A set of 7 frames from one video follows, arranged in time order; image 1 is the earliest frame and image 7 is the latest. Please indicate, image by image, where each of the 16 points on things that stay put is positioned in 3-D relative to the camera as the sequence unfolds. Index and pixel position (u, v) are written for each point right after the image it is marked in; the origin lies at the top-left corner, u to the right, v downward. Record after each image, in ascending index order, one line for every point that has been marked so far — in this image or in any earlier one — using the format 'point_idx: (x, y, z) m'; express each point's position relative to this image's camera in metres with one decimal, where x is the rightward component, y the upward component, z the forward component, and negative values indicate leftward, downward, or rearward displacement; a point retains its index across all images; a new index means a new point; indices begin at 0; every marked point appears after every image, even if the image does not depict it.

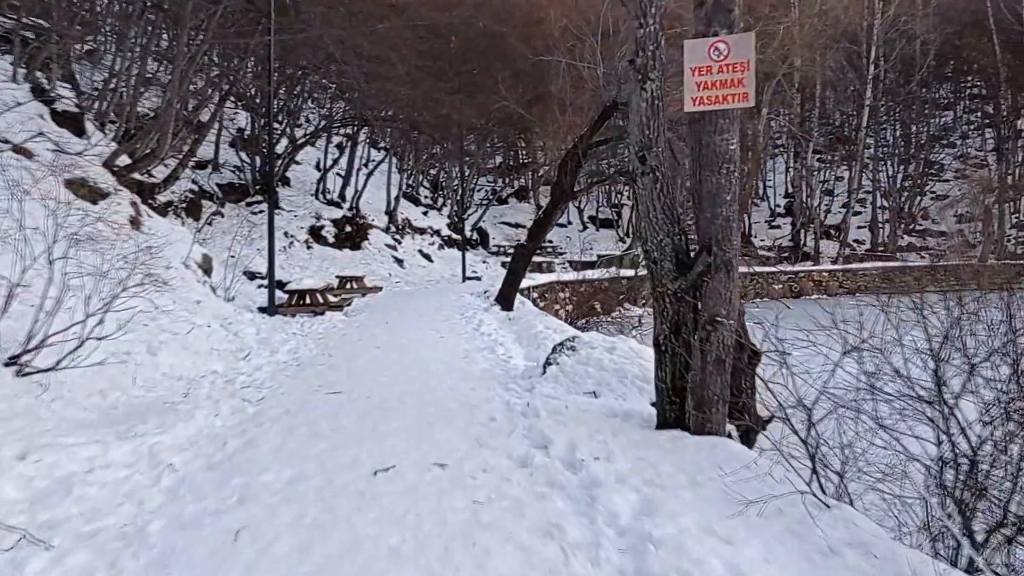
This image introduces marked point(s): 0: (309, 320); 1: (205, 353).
0: (-2.3, -0.4, +10.7) m
1: (-2.2, -0.5, +6.5) m
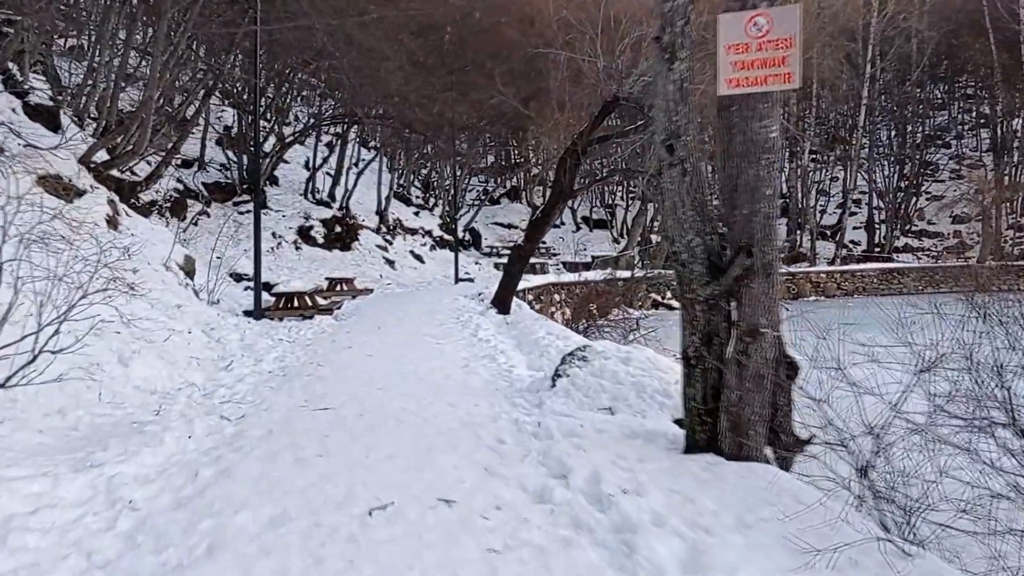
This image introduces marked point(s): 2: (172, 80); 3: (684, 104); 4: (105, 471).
0: (-2.4, -0.4, +10.2) m
1: (-2.1, -0.5, +6.0) m
2: (-4.7, +2.8, +12.6) m
3: (+0.7, +0.7, +3.7) m
4: (-1.4, -0.6, +3.2) m
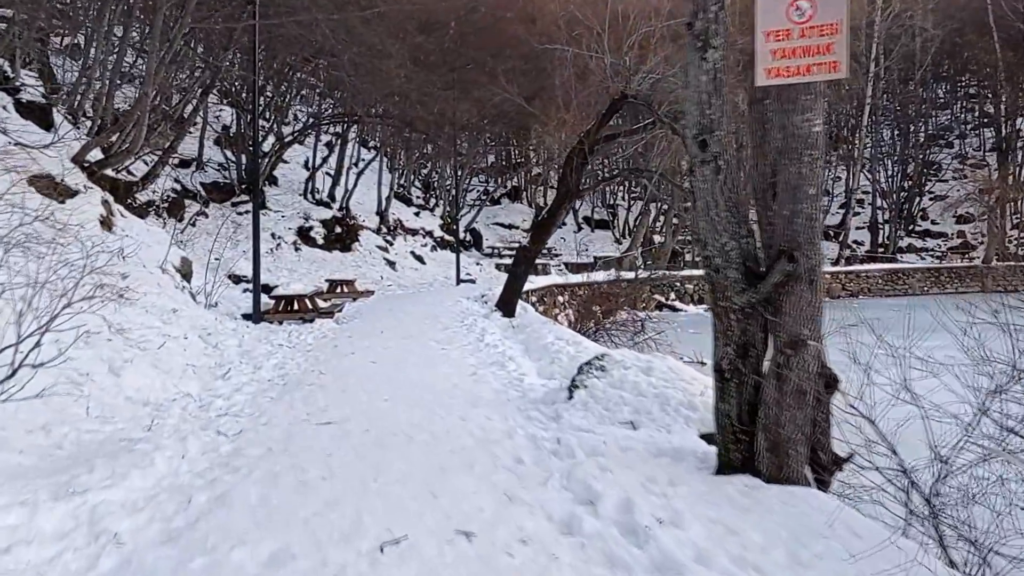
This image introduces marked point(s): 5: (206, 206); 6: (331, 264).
0: (-2.3, -0.4, +9.9) m
1: (-2.1, -0.5, +5.7) m
2: (-4.6, +2.8, +12.3) m
3: (+0.8, +0.7, +3.4) m
4: (-1.3, -0.7, +2.9) m
5: (-5.7, +1.5, +17.1) m
6: (-3.6, +0.5, +18.2) m
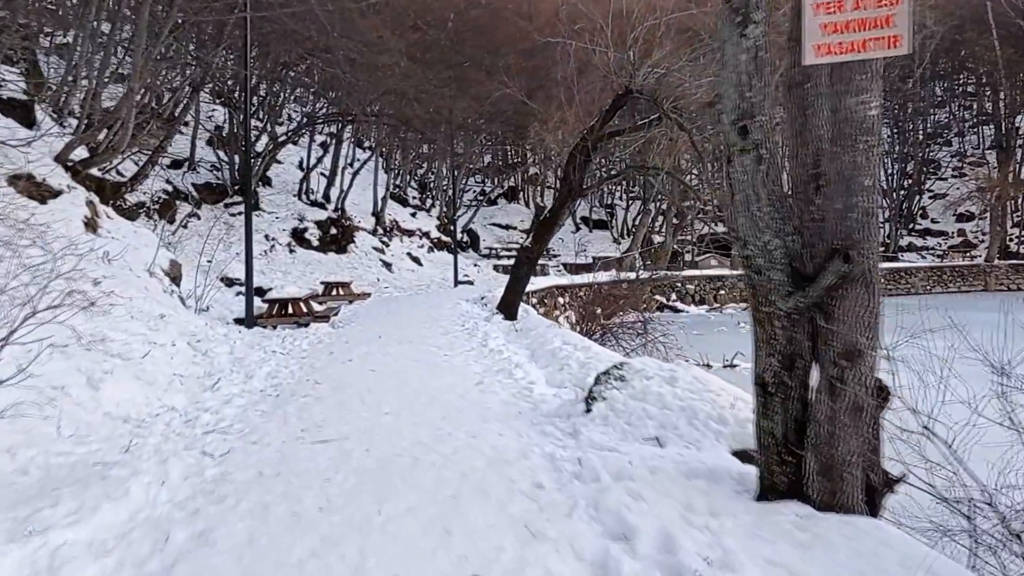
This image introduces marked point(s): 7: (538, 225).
0: (-2.3, -0.5, +9.5) m
1: (-2.0, -0.5, +5.3) m
2: (-4.6, +2.7, +11.9) m
3: (+0.8, +0.7, +3.0) m
4: (-1.3, -0.7, +2.5) m
5: (-5.7, +1.4, +16.7) m
6: (-3.6, +0.4, +17.8) m
7: (+0.3, +0.8, +11.2) m
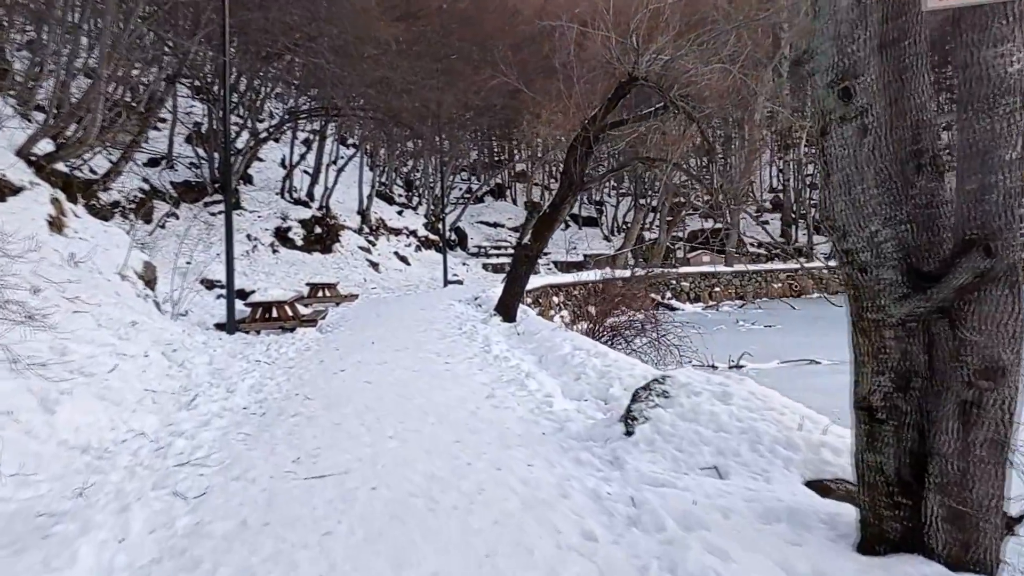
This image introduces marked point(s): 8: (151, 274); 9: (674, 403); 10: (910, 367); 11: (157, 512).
0: (-2.3, -0.5, +8.9) m
1: (-1.9, -0.6, +4.7) m
2: (-4.7, +2.7, +11.2) m
3: (+0.9, +0.7, +2.4) m
4: (-1.1, -0.7, +1.9) m
5: (-5.8, +1.4, +16.0) m
6: (-3.7, +0.4, +17.1) m
7: (+0.3, +0.8, +10.6) m
8: (-3.4, +0.1, +8.7) m
9: (+0.7, -0.5, +3.7) m
10: (+1.0, -0.2, +2.4) m
11: (-1.1, -0.7, +2.9) m
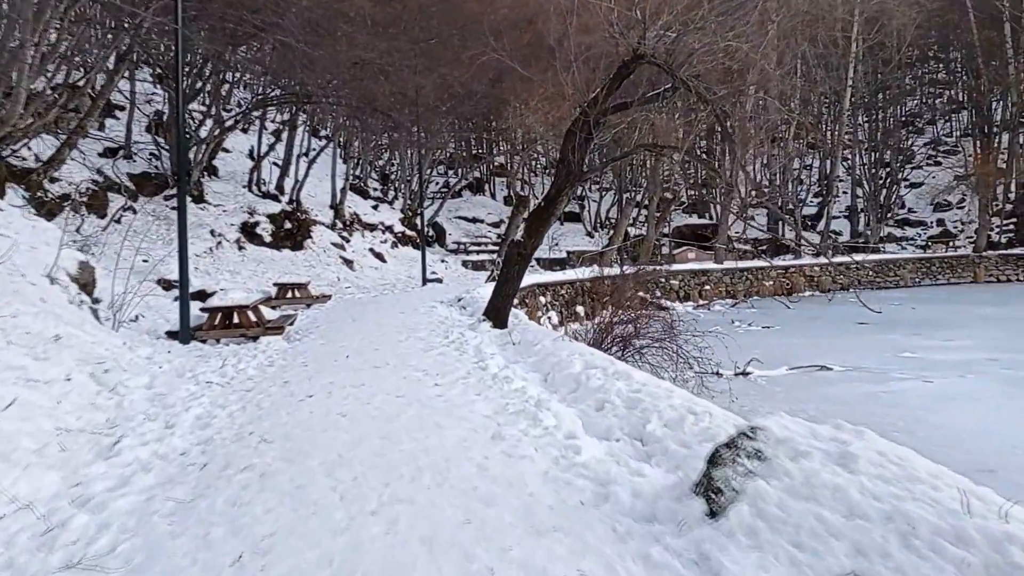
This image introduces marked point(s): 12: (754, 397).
0: (-2.3, -0.5, +7.7) m
1: (-1.9, -0.6, +3.5) m
2: (-4.8, +2.7, +10.0) m
3: (+1.1, +0.6, +1.4) m
4: (-1.0, -0.8, +0.8) m
5: (-6.1, +1.4, +14.7) m
6: (-4.0, +0.4, +16.0) m
7: (+0.2, +0.8, +9.5) m
8: (-3.5, +0.1, +7.5) m
9: (+0.7, -0.5, +2.7) m
10: (+1.2, -0.3, +1.4) m
11: (-1.0, -0.8, +1.8) m
12: (+2.6, -1.2, +9.9) m
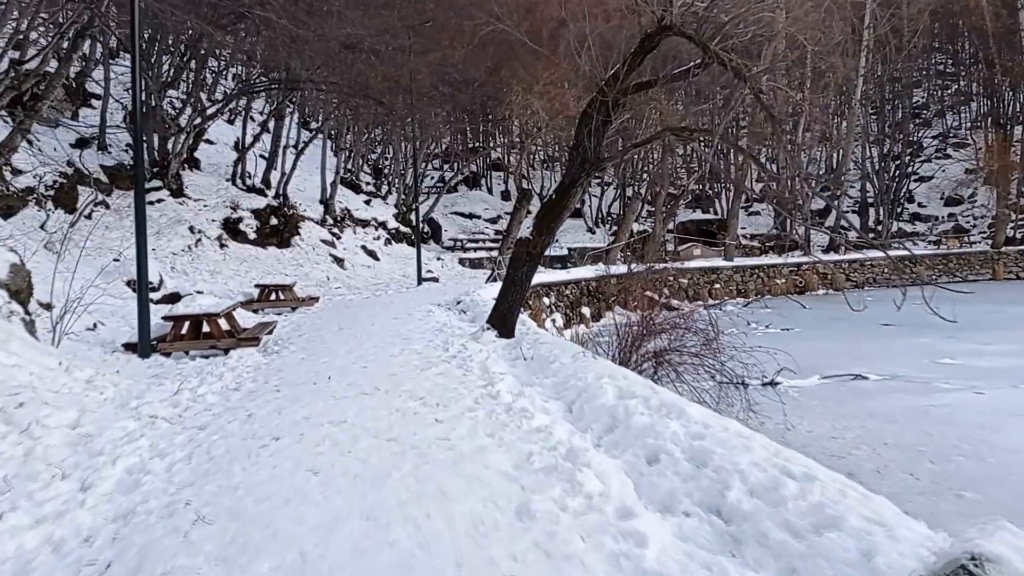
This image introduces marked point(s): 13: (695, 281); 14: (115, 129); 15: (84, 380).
0: (-2.2, -0.6, +6.6) m
1: (-1.7, -0.7, +2.4) m
2: (-4.7, +2.6, +8.8) m
3: (+1.2, +0.6, +0.3) m
4: (-0.9, -0.8, -0.3) m
5: (-6.0, +1.4, +13.5) m
6: (-4.0, +0.4, +14.8) m
7: (+0.3, +0.7, +8.4) m
8: (-3.4, 0.0, +6.4) m
9: (+0.9, -0.6, +1.5) m
10: (+1.3, -0.3, +0.3) m
11: (-0.9, -0.8, +0.6) m
12: (+2.7, -1.2, +8.8) m
13: (+3.8, +0.1, +19.2) m
14: (-7.1, +2.9, +16.5) m
15: (-2.5, -0.5, +5.4) m
